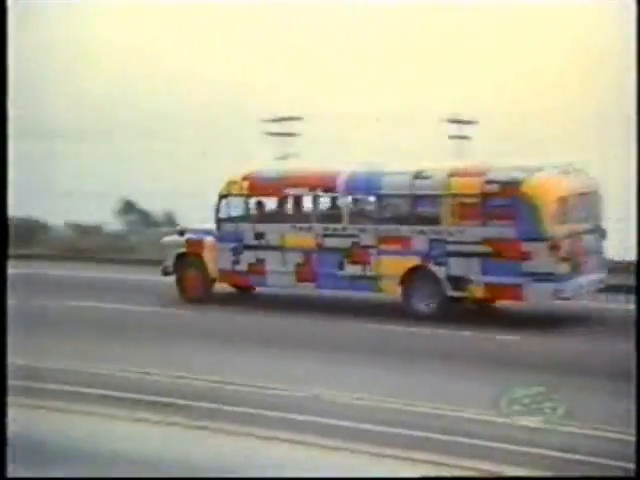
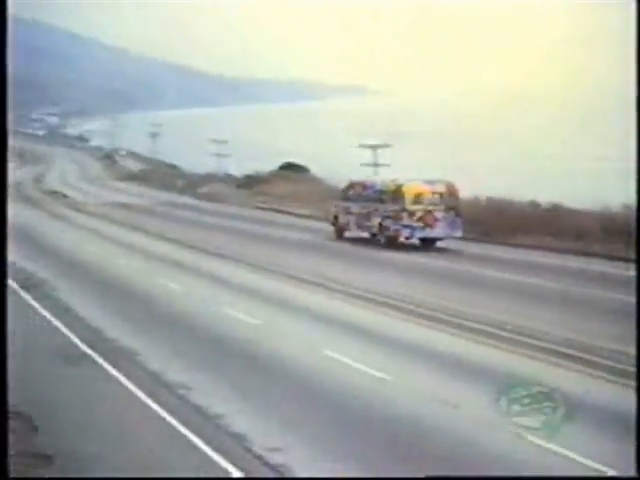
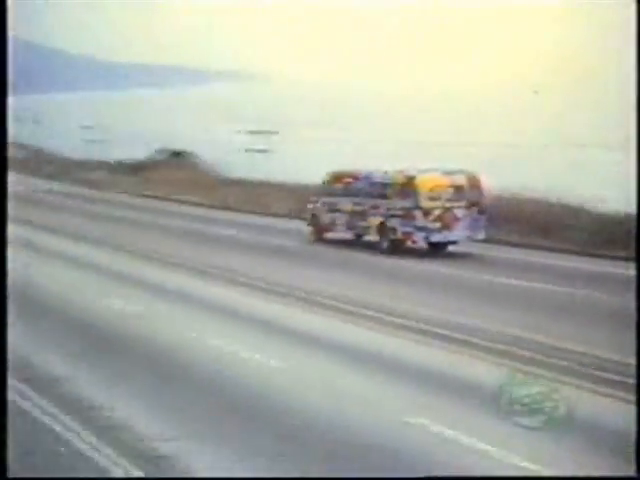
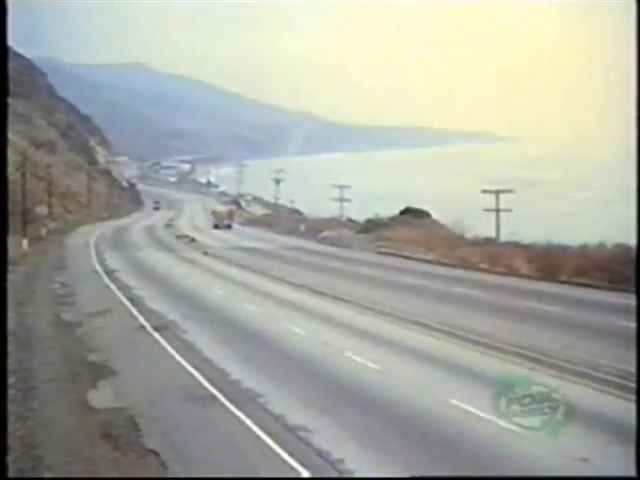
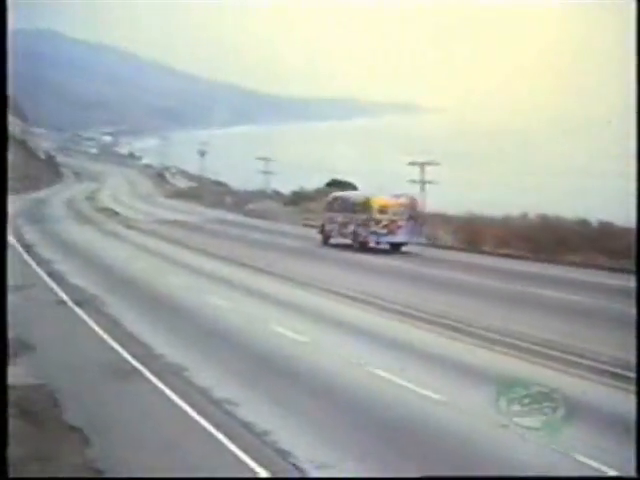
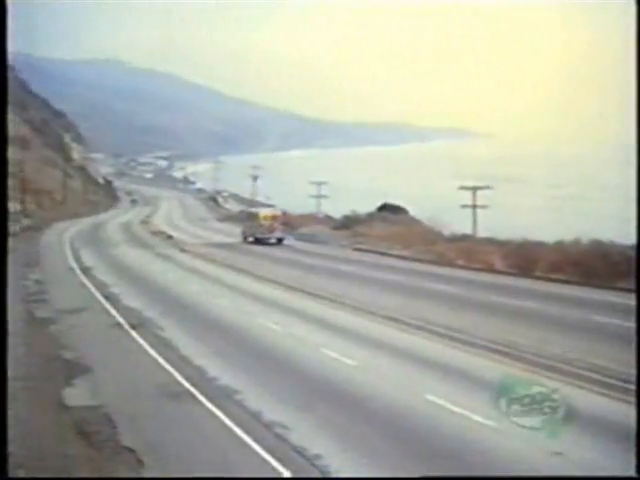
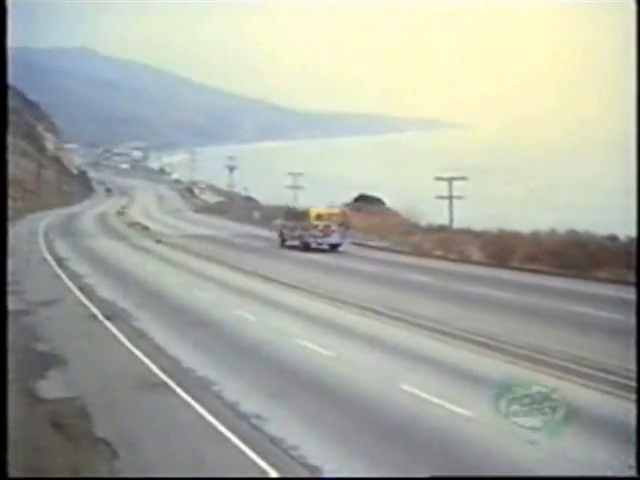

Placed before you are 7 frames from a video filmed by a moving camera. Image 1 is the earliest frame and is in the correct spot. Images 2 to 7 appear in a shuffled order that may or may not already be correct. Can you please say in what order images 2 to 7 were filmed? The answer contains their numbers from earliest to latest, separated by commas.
3, 2, 5, 7, 6, 4
